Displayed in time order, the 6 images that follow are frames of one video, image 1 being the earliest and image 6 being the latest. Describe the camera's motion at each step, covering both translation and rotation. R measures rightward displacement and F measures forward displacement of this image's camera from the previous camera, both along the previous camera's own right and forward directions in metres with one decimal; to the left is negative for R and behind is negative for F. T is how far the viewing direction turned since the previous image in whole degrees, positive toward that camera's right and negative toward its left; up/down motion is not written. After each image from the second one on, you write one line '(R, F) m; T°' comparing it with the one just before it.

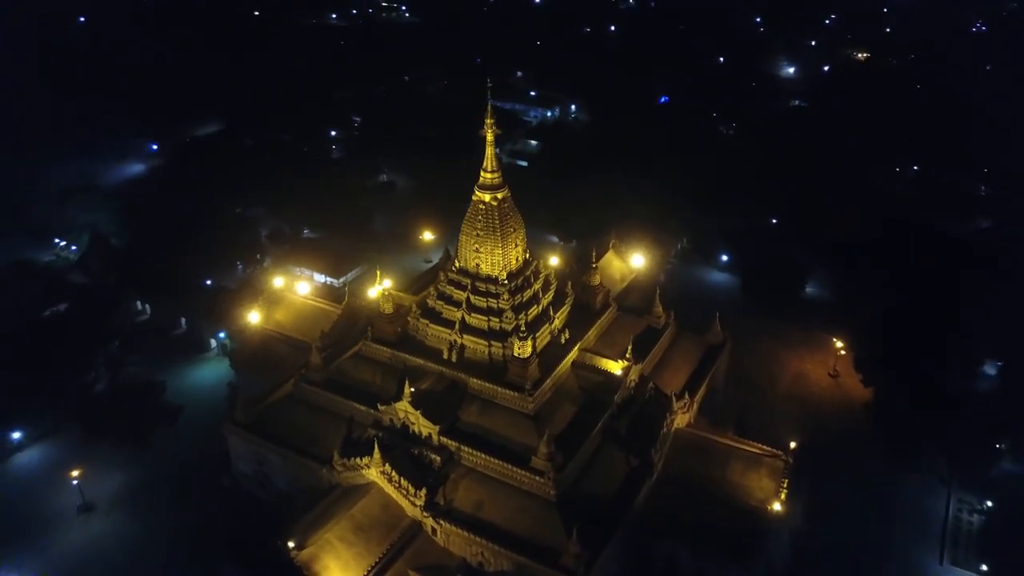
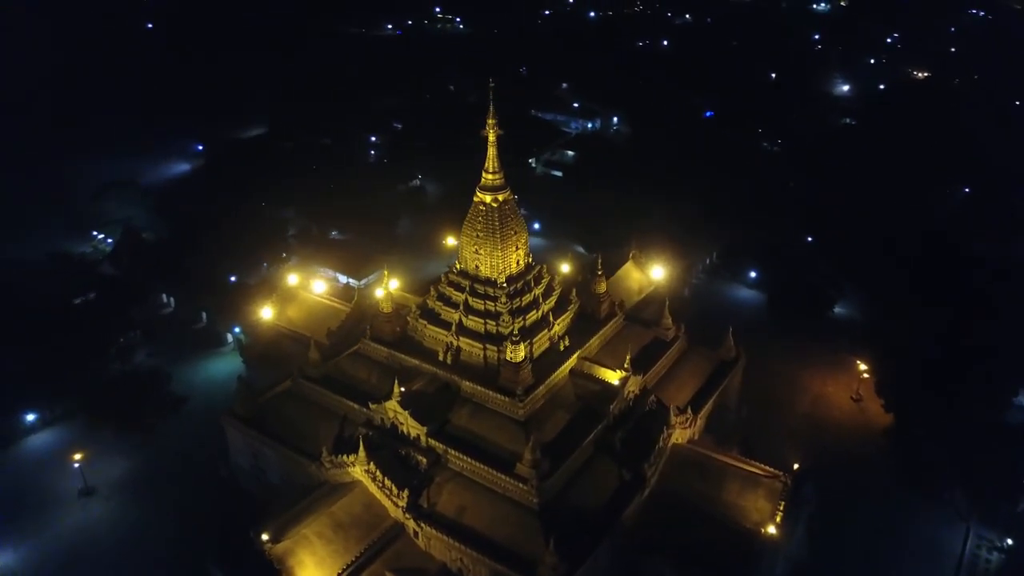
(+1.1, +0.3) m; -4°
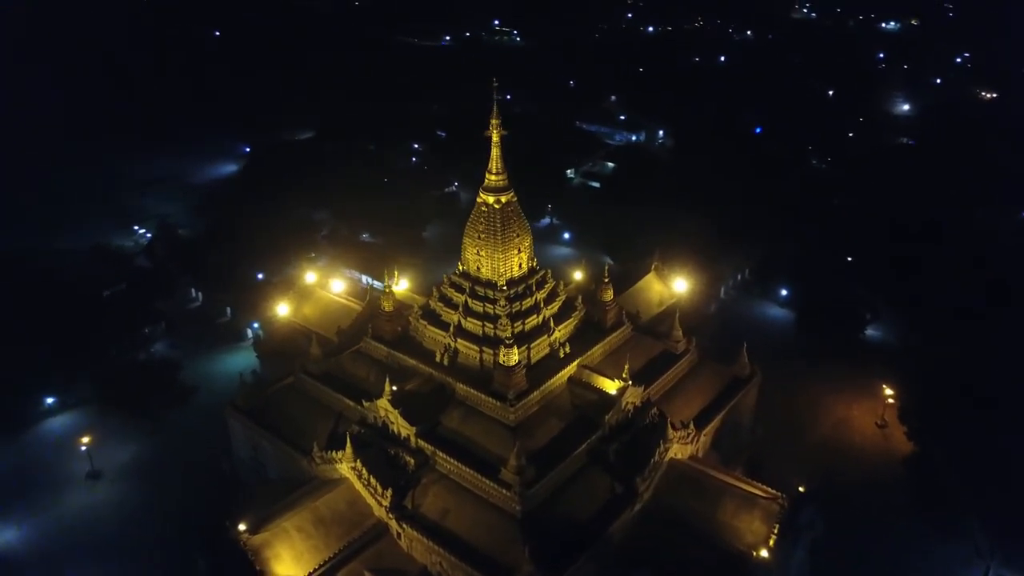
(+1.1, +0.3) m; -4°
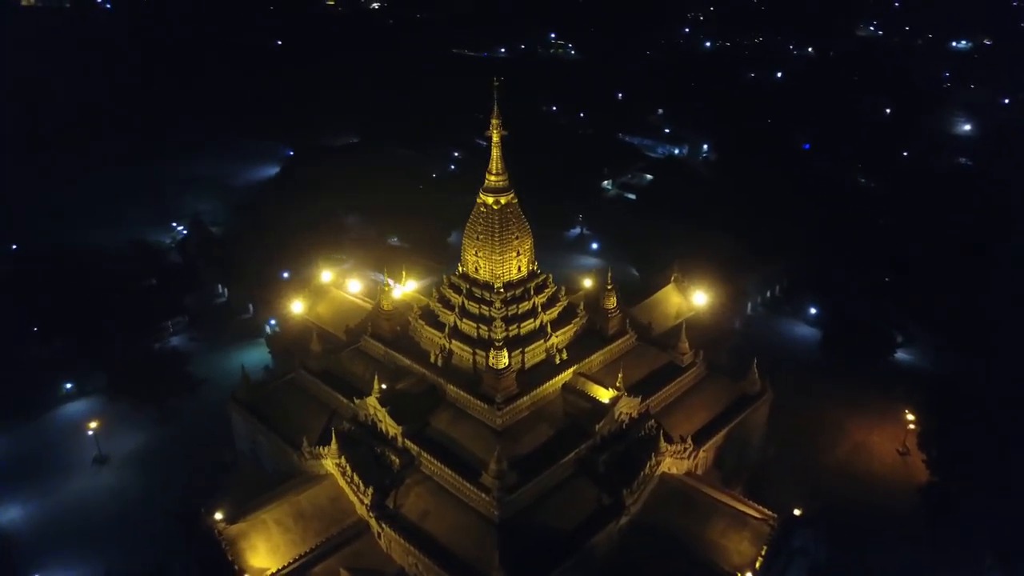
(+1.2, +0.3) m; -4°
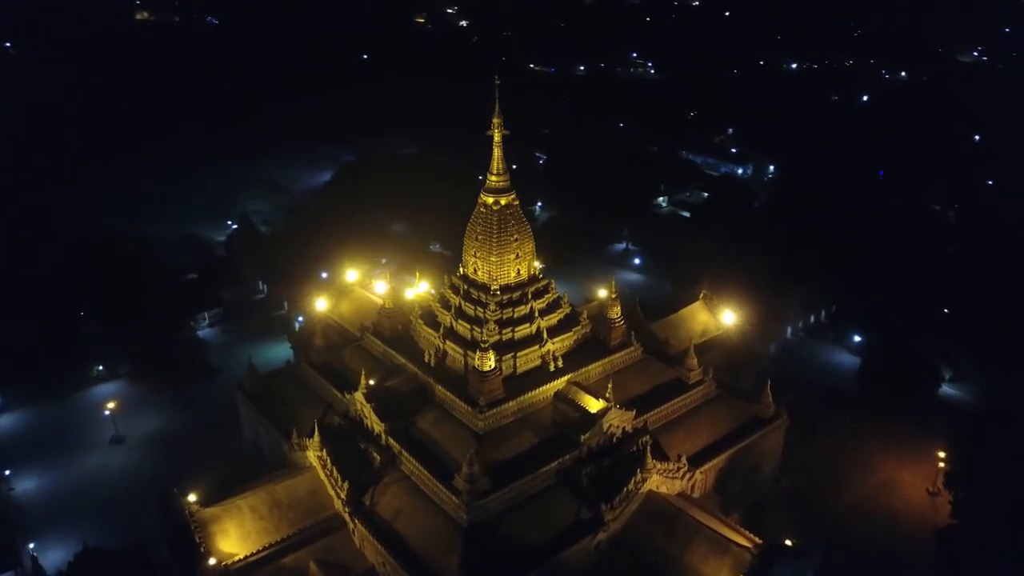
(+1.7, +0.4) m; -6°
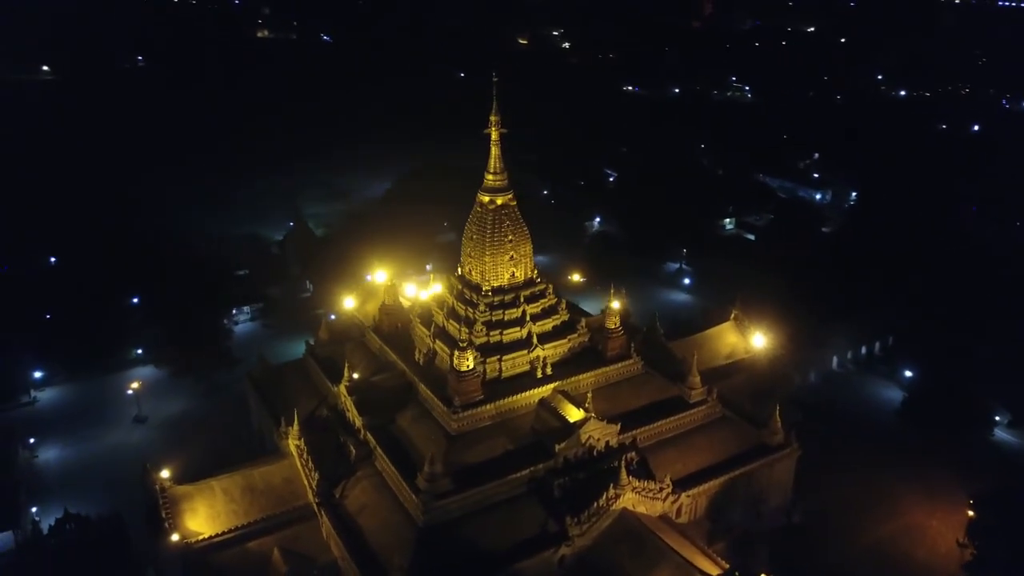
(+2.1, +0.4) m; -7°
